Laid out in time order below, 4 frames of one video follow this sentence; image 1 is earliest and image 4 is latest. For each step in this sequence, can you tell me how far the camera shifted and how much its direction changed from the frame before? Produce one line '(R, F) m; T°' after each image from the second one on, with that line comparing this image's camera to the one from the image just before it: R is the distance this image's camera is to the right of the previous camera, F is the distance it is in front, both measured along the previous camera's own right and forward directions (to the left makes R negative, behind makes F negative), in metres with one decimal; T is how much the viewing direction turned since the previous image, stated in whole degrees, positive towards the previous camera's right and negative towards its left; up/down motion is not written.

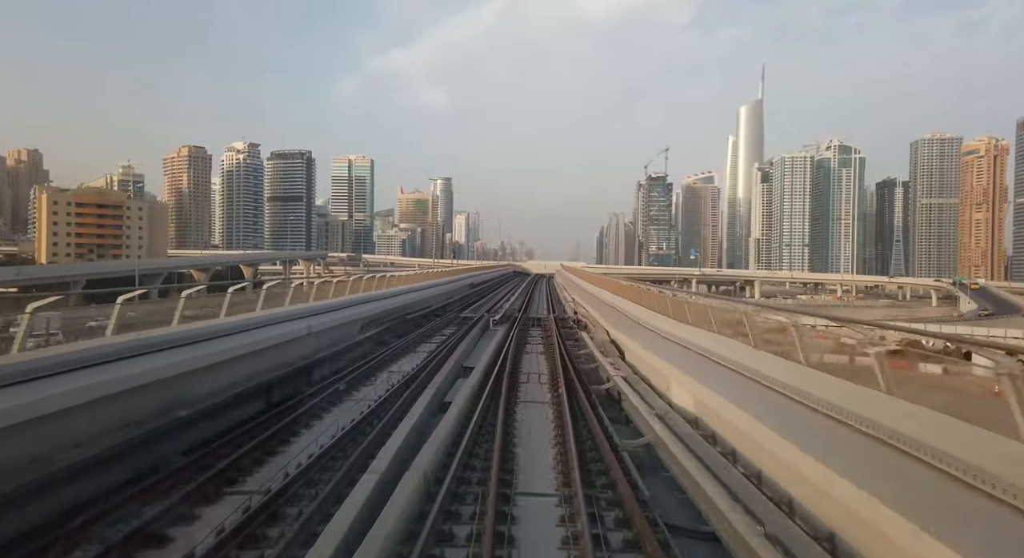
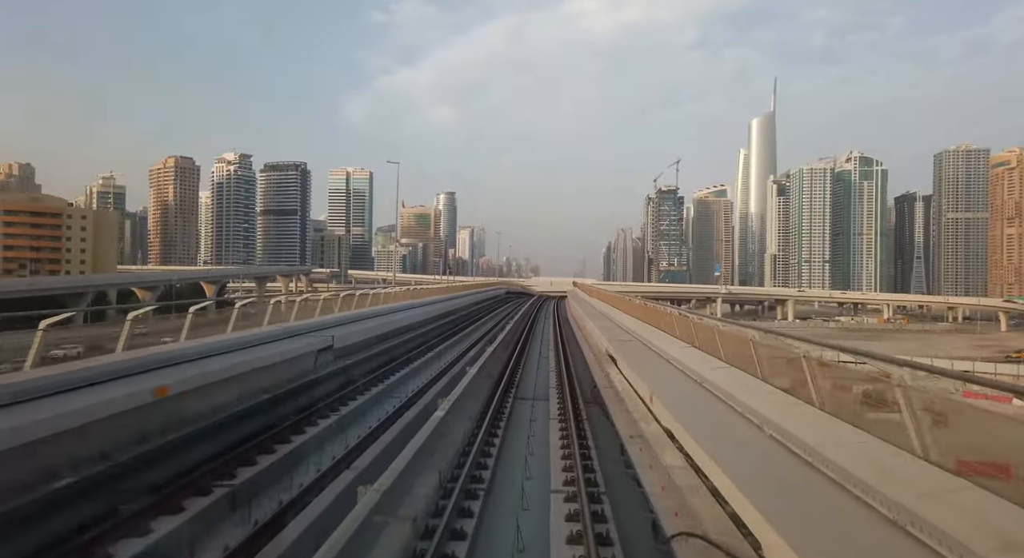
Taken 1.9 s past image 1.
(+0.1, +1.9) m; -1°
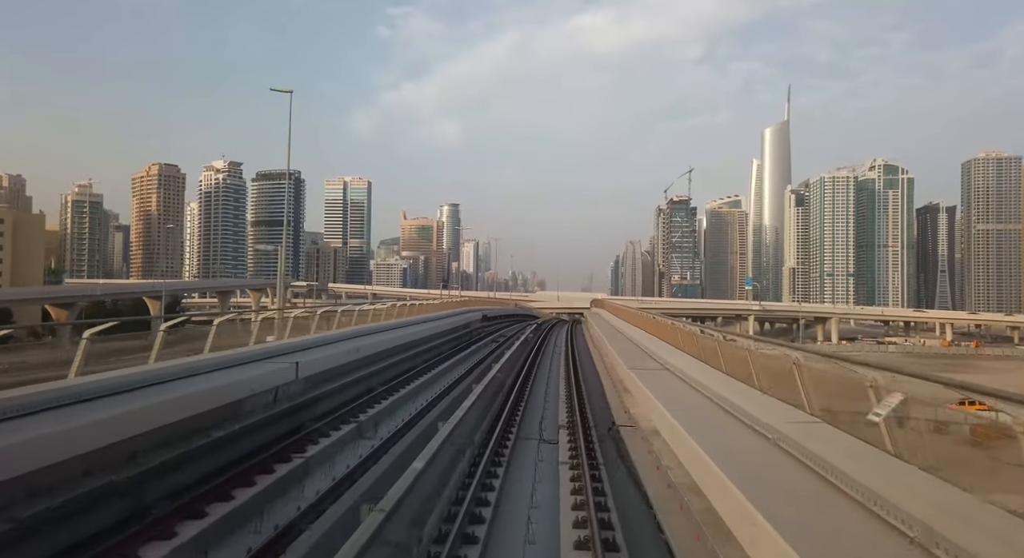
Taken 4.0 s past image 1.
(+0.1, +2.0) m; -1°
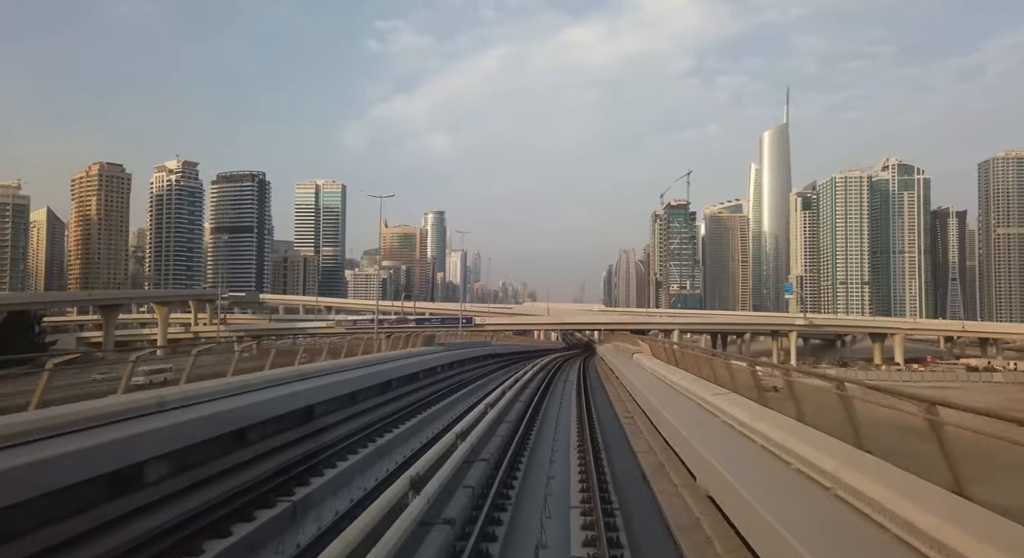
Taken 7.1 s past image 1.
(+0.2, +3.0) m; +1°
